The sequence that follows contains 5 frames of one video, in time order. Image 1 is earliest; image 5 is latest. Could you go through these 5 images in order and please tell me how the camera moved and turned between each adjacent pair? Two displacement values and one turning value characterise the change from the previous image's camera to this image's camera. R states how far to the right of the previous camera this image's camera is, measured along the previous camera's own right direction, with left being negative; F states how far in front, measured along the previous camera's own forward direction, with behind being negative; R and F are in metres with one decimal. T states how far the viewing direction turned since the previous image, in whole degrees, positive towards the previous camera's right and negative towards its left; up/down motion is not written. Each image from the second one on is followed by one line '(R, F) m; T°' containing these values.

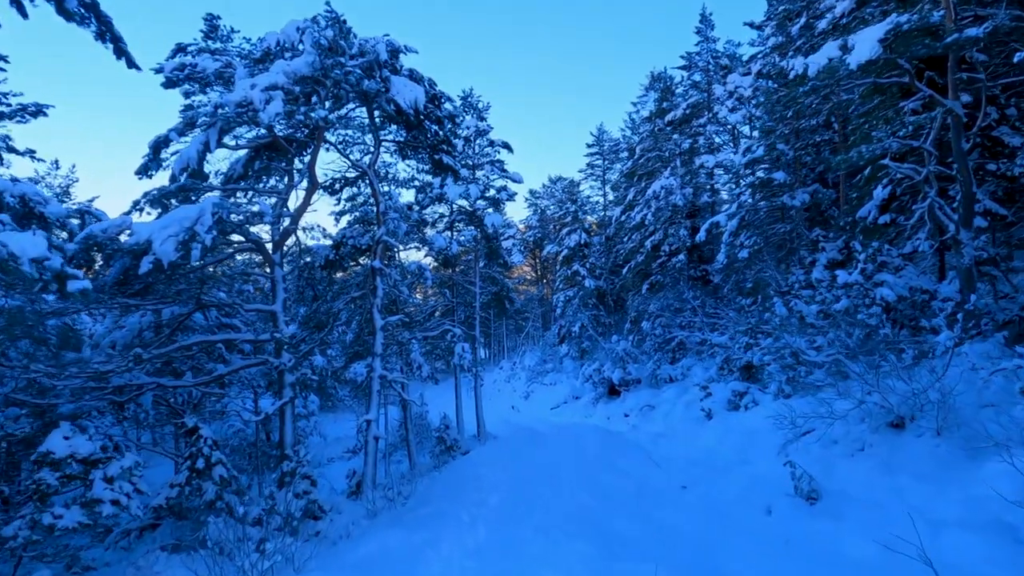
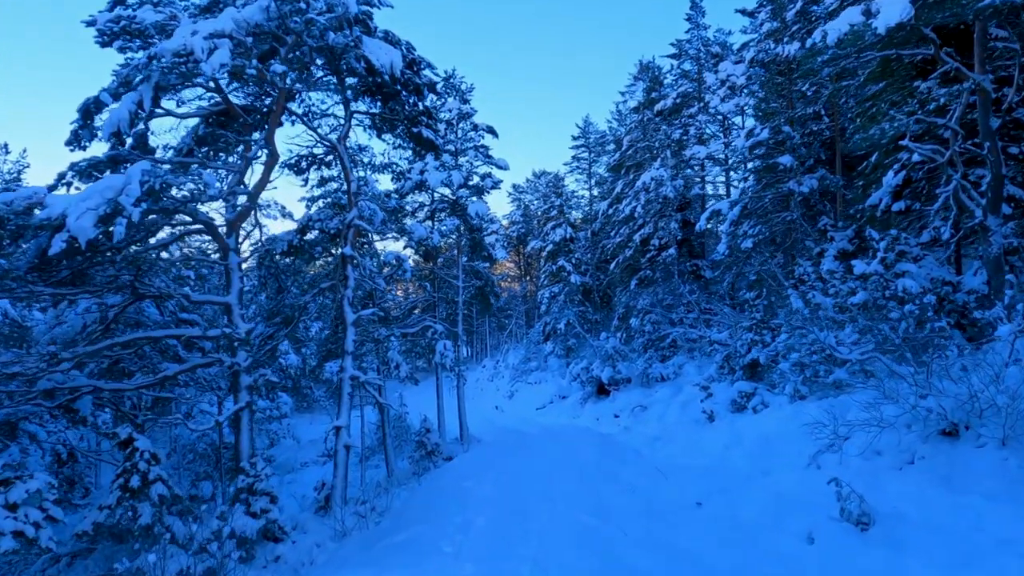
(-0.1, +1.1) m; +2°
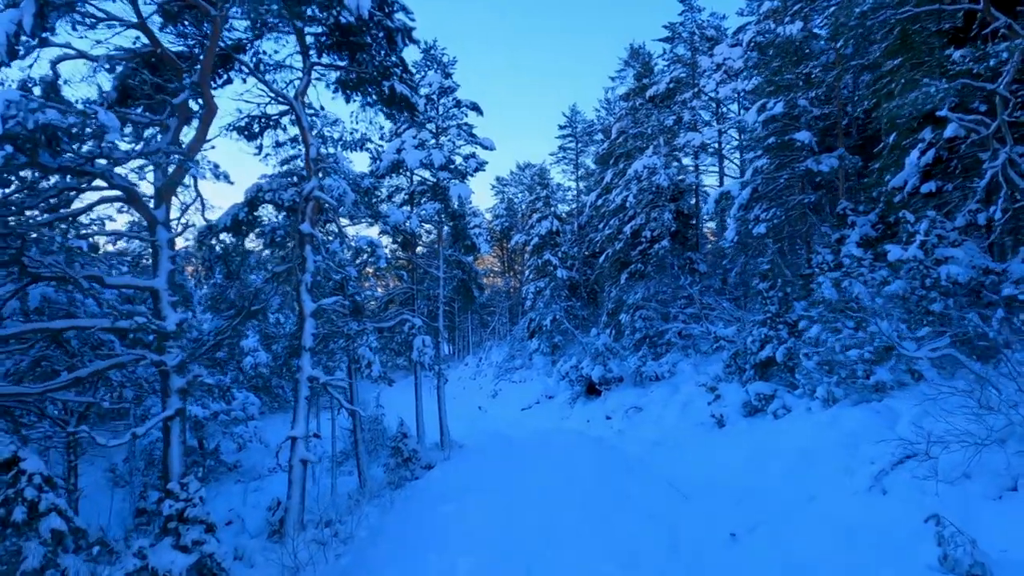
(-0.1, +1.4) m; +1°
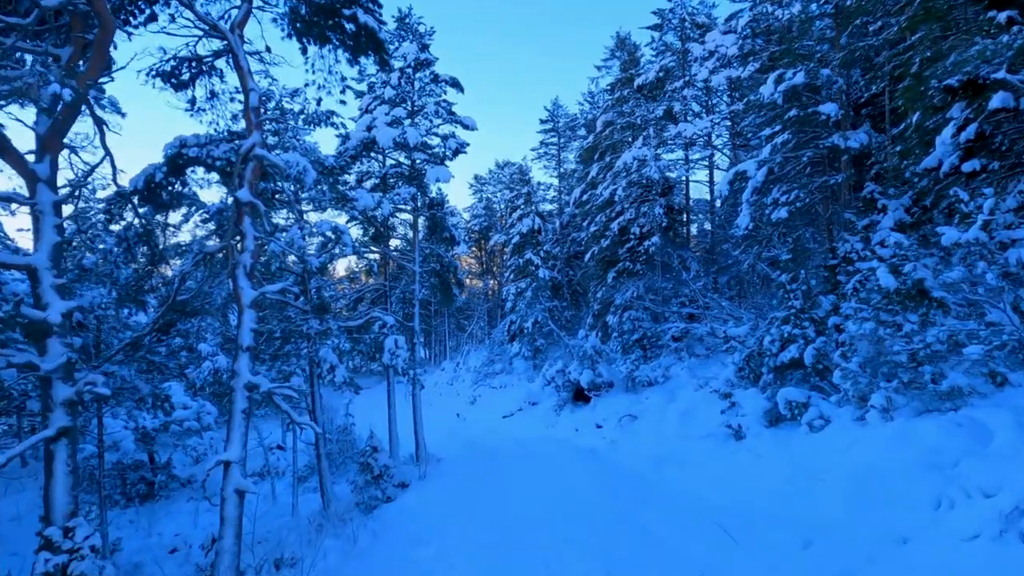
(-0.2, +1.5) m; +2°
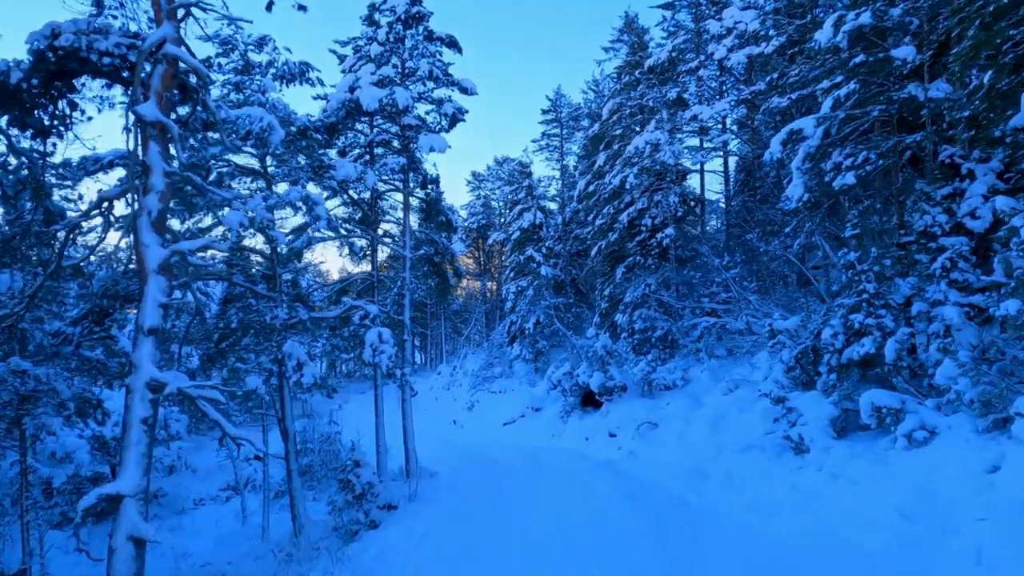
(-0.1, +1.8) m; 0°
